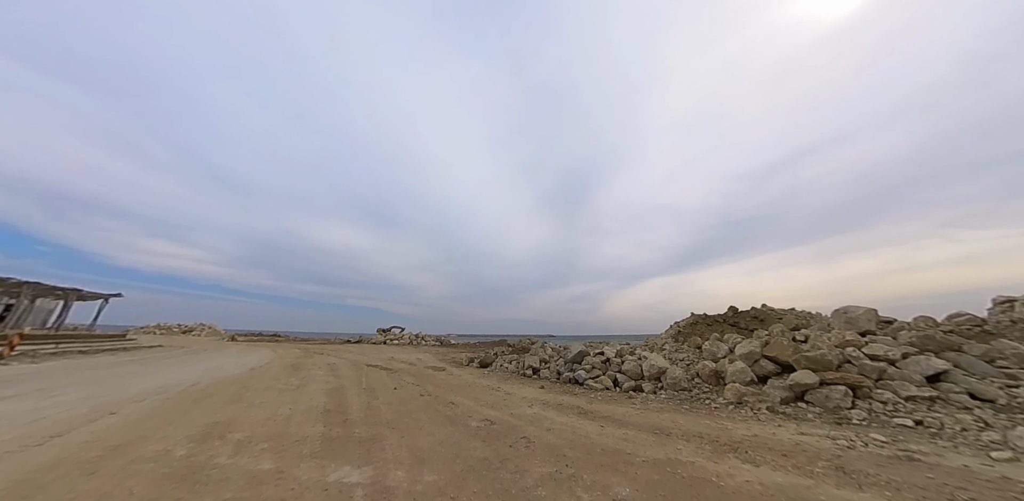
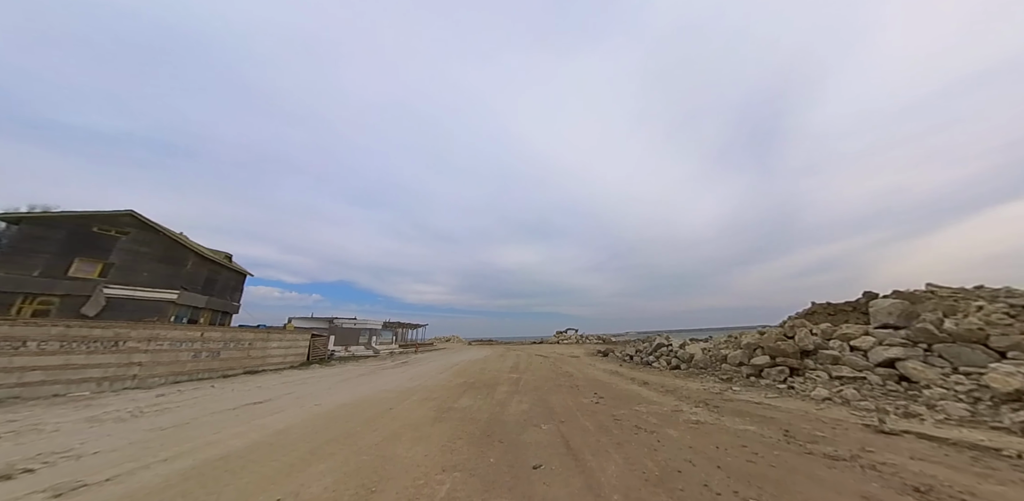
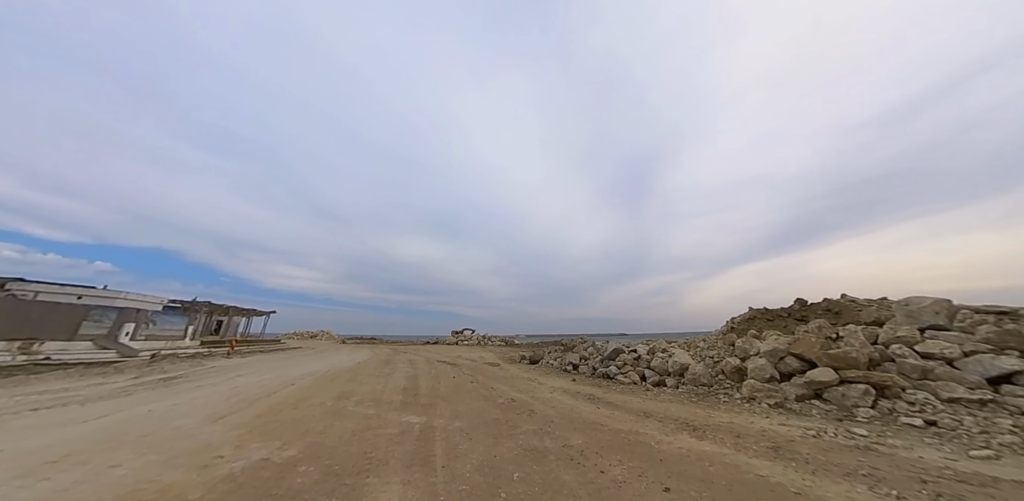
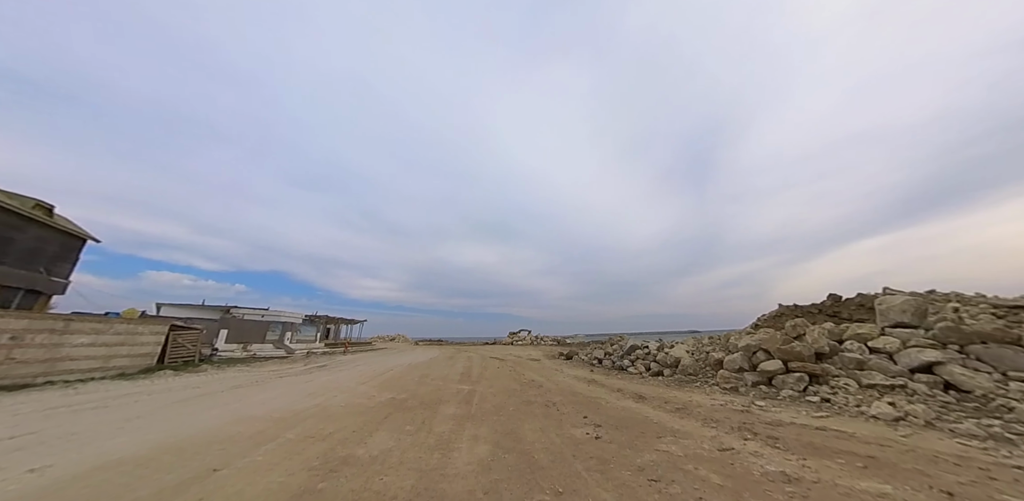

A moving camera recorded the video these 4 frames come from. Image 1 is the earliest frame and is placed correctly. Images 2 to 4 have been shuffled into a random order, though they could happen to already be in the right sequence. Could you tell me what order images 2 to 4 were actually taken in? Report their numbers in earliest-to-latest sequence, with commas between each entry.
3, 4, 2
